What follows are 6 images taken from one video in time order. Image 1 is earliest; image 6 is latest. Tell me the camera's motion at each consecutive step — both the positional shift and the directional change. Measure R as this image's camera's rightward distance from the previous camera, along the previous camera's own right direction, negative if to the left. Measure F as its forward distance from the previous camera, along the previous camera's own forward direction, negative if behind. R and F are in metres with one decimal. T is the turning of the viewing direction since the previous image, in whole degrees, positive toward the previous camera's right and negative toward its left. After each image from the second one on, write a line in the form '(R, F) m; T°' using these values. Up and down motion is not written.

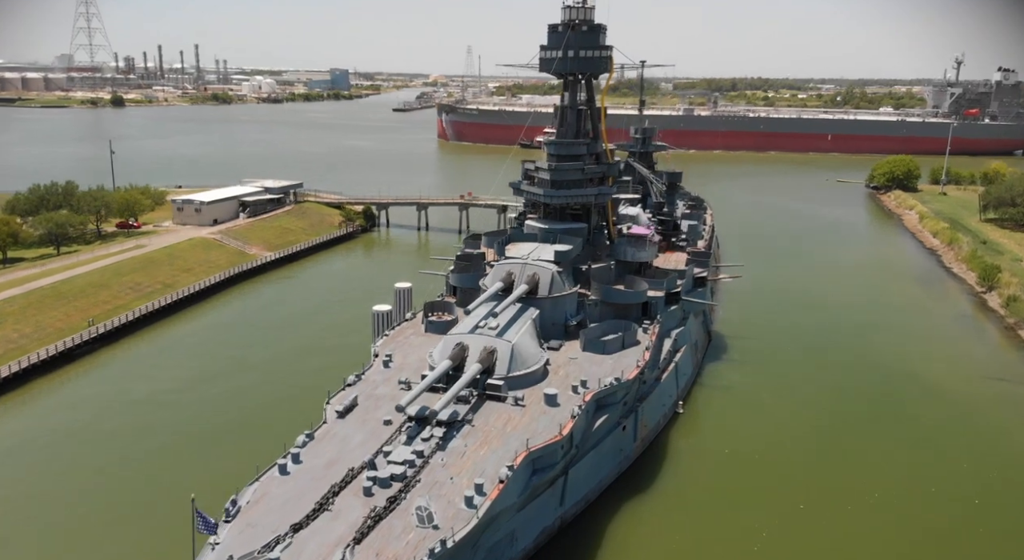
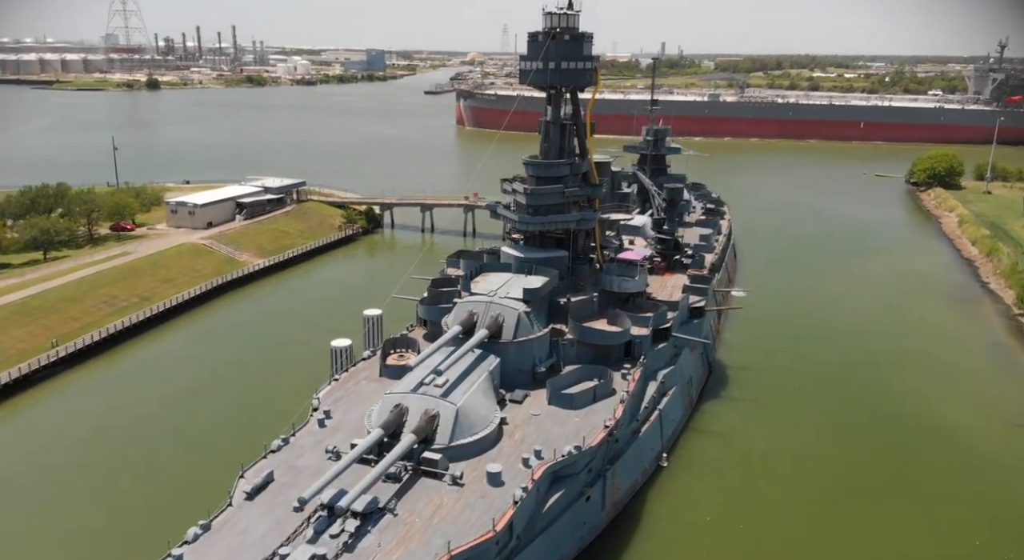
(+1.8, +2.1) m; -3°
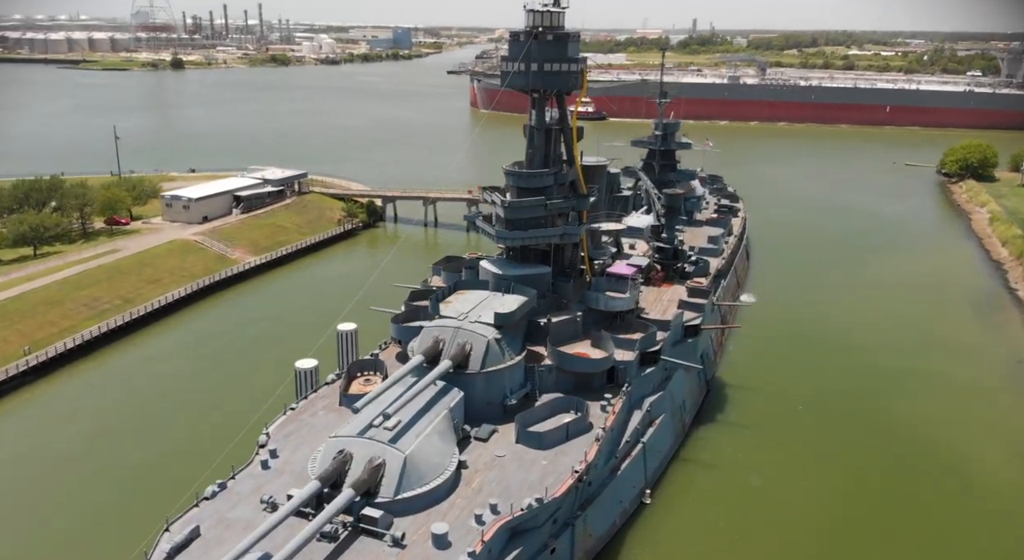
(+1.3, +1.5) m; -2°
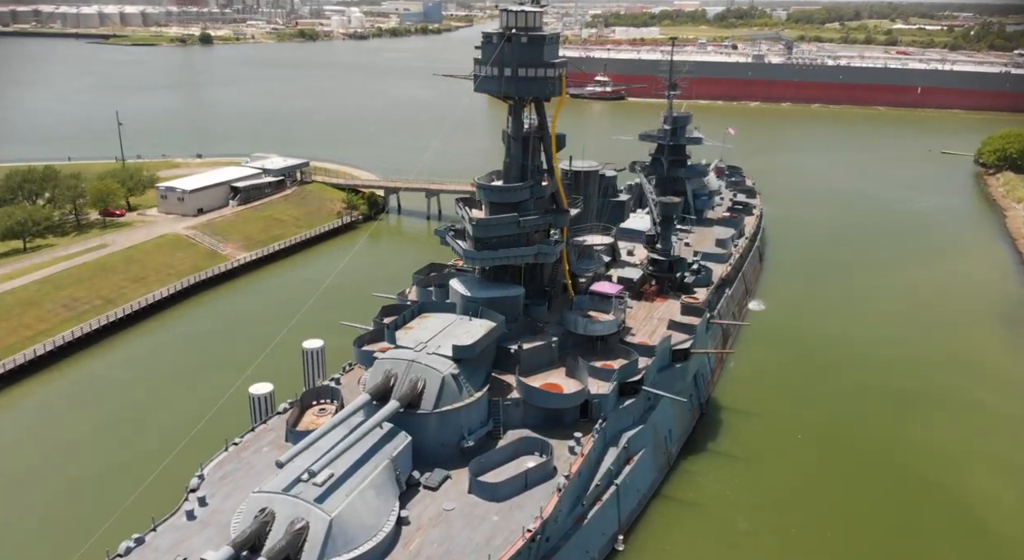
(+1.5, +1.5) m; -2°
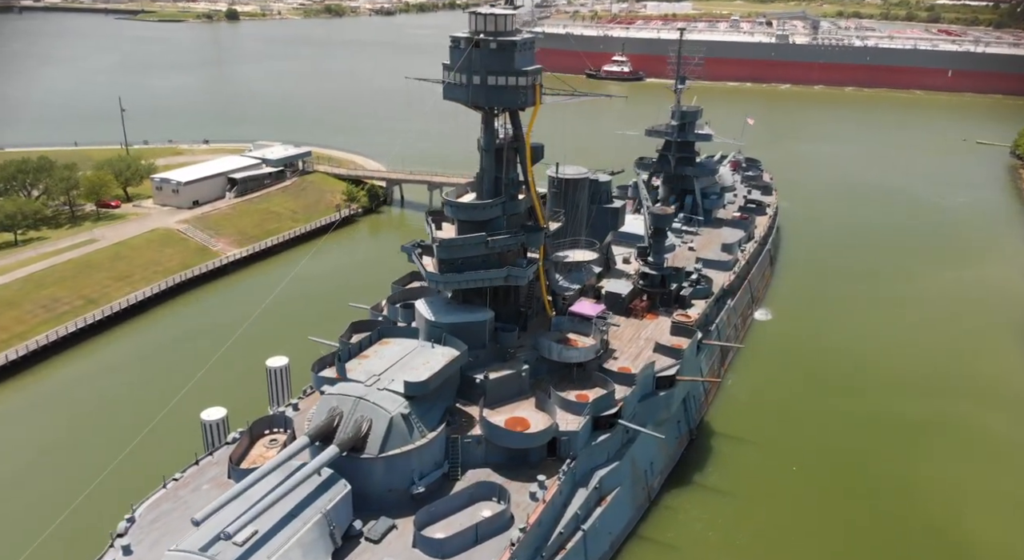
(+1.4, +1.4) m; -2°
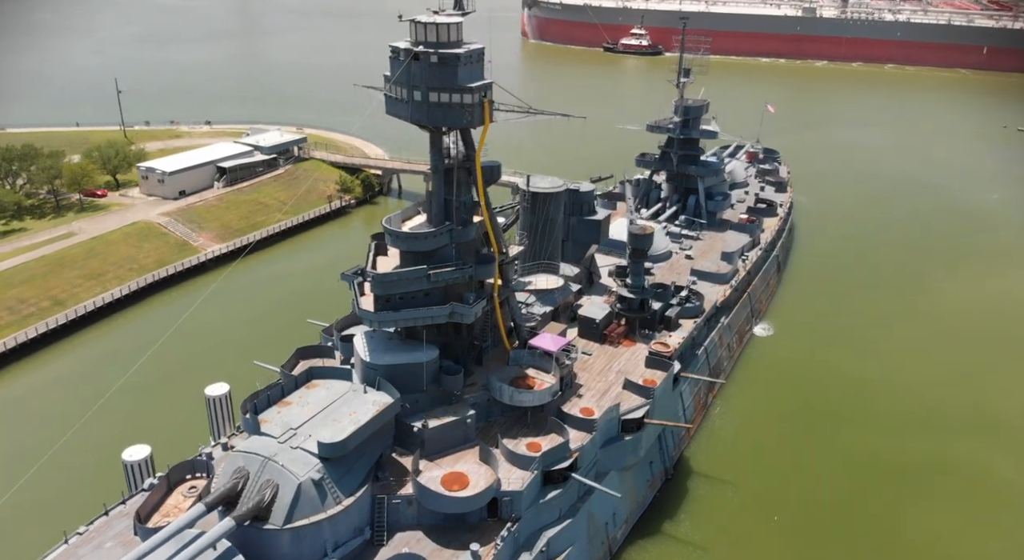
(+1.8, +1.8) m; -2°
